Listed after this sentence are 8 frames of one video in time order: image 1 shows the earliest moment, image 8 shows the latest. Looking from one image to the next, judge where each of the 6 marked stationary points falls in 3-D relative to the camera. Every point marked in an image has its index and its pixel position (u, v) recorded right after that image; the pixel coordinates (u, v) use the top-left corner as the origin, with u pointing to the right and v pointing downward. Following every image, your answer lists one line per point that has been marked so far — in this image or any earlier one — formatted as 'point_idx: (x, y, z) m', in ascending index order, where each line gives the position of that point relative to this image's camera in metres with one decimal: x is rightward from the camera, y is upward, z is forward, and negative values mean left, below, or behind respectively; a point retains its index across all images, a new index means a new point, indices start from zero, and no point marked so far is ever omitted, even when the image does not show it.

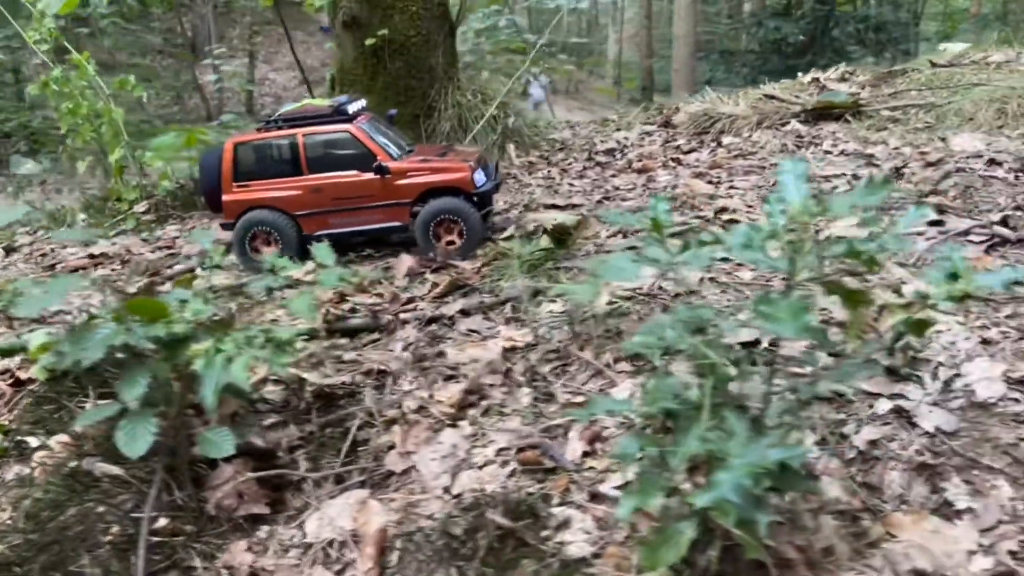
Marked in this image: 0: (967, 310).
0: (+2.1, -0.1, +3.6) m
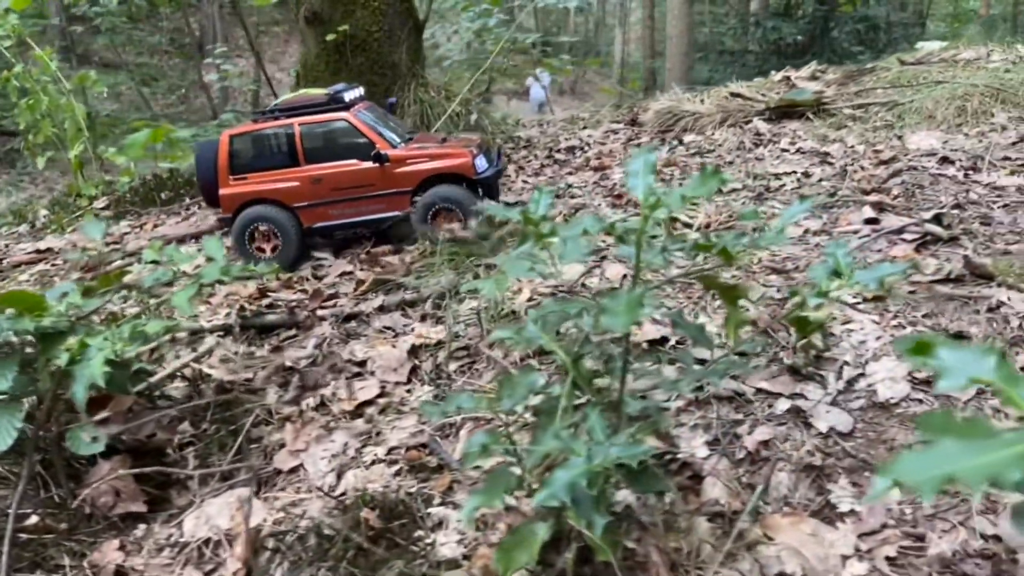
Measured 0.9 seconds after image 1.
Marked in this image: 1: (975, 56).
0: (+1.7, -0.1, +3.5) m
1: (+4.5, +2.2, +7.7) m
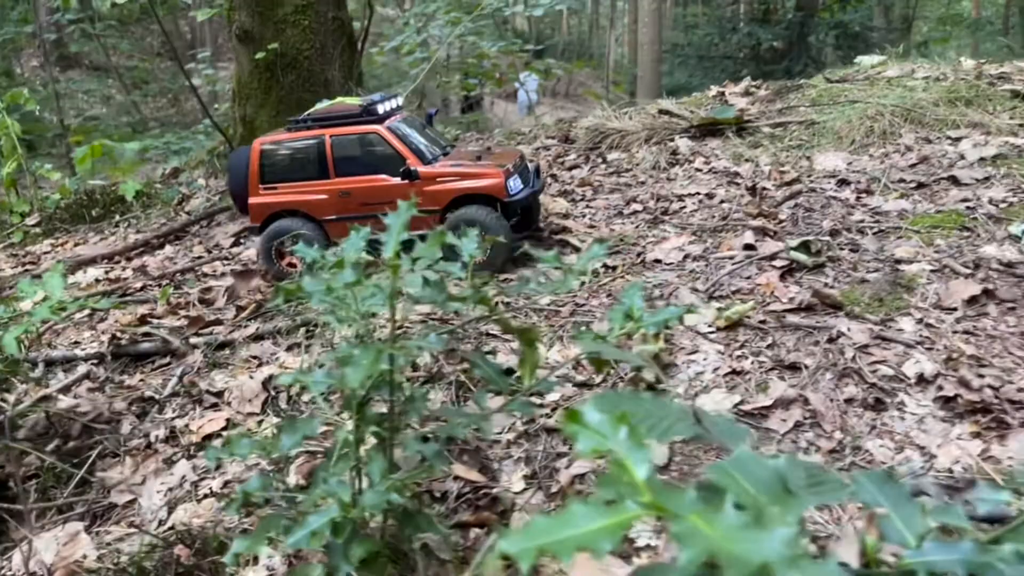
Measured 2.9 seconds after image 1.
0: (+1.0, -0.2, +3.6) m
1: (+3.8, +2.1, +7.8) m
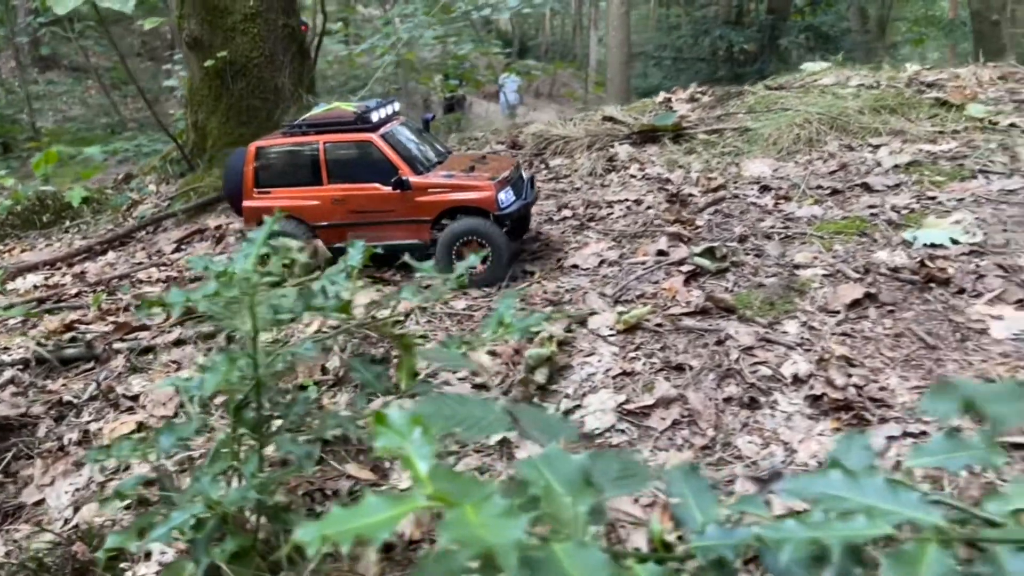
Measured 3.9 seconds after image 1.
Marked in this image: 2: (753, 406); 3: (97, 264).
0: (+0.6, -0.3, +3.8) m
1: (+3.3, +2.1, +8.0) m
2: (+1.0, -0.5, +3.3) m
3: (-3.1, +0.2, +6.0) m
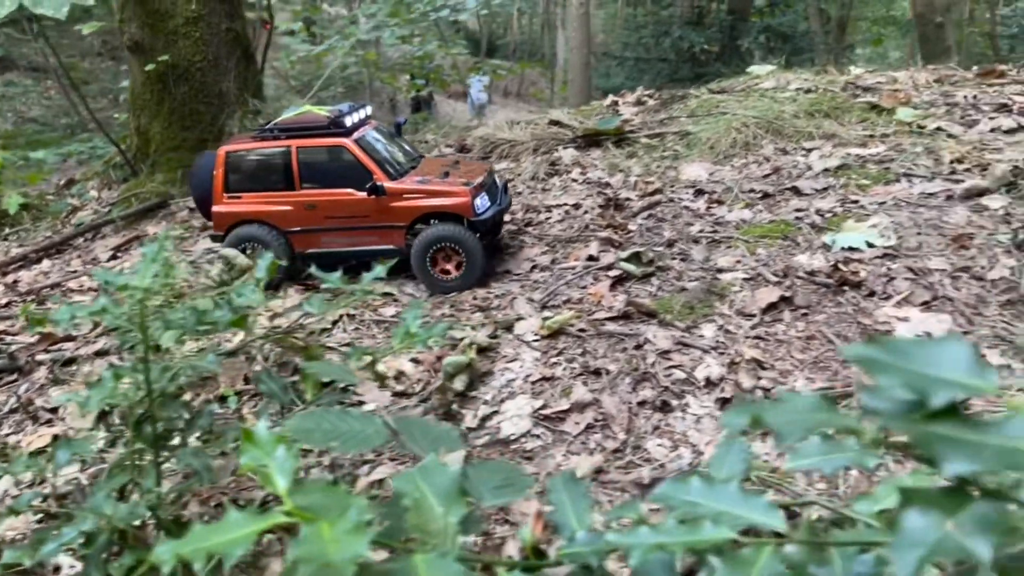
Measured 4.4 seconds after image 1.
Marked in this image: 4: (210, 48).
0: (+0.2, -0.3, +3.8) m
1: (+2.7, +2.1, +8.1) m
2: (+0.6, -0.5, +3.4) m
3: (-3.6, +0.1, +5.9) m
4: (-3.0, +2.4, +7.8) m
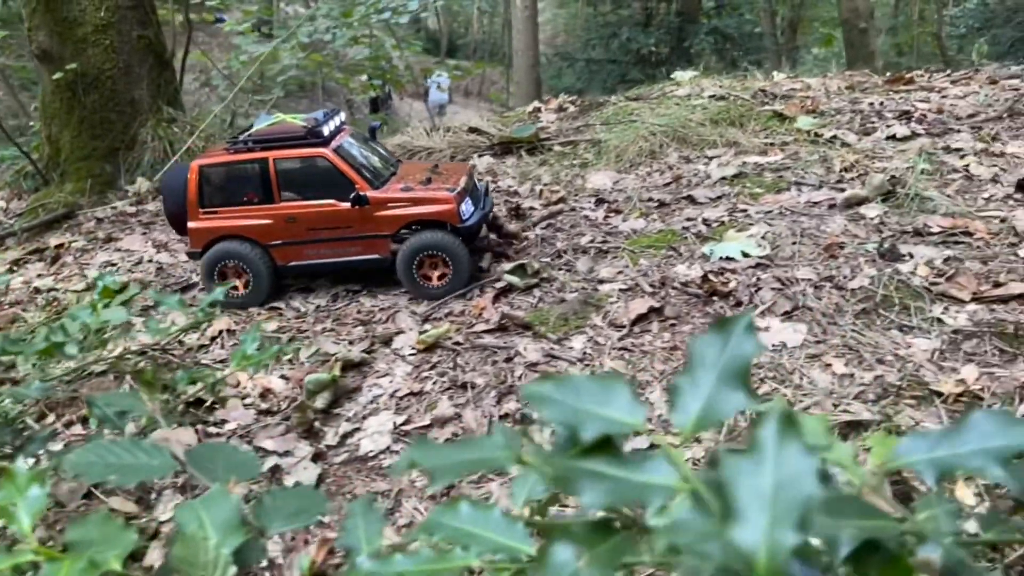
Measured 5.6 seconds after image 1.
0: (-0.4, -0.4, +3.9) m
1: (+1.9, +2.1, +8.3) m
2: (+0.1, -0.6, +3.4) m
3: (-4.3, 0.0, +5.8) m
4: (-3.8, +2.3, +7.7) m
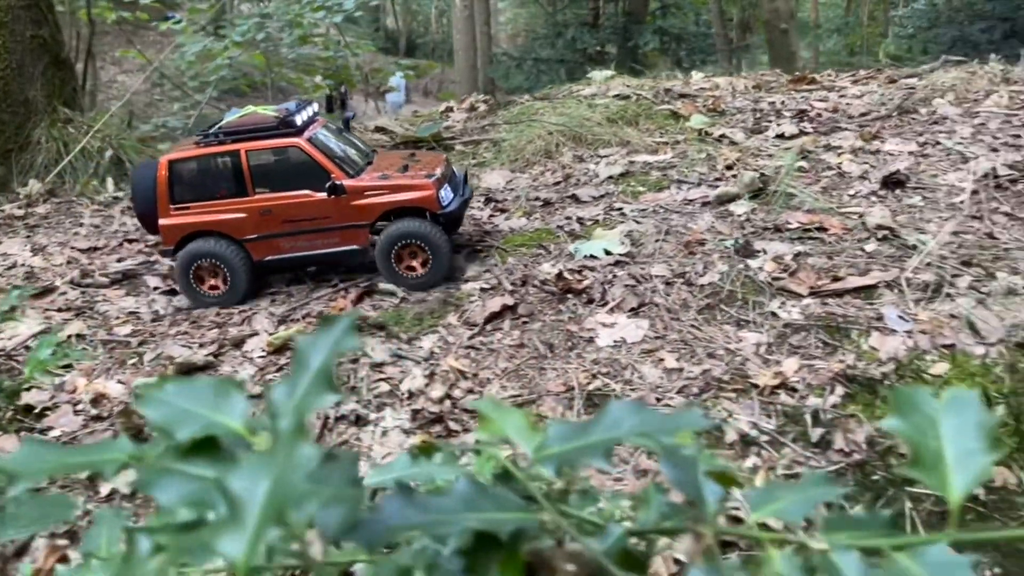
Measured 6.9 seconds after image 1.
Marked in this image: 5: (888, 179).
0: (-1.2, -0.4, +3.9) m
1: (+0.9, +2.1, +8.3) m
2: (-0.7, -0.6, +3.4) m
3: (-5.1, -0.1, +5.6) m
4: (-4.7, +2.2, +7.5) m
5: (+2.4, +0.7, +5.1) m
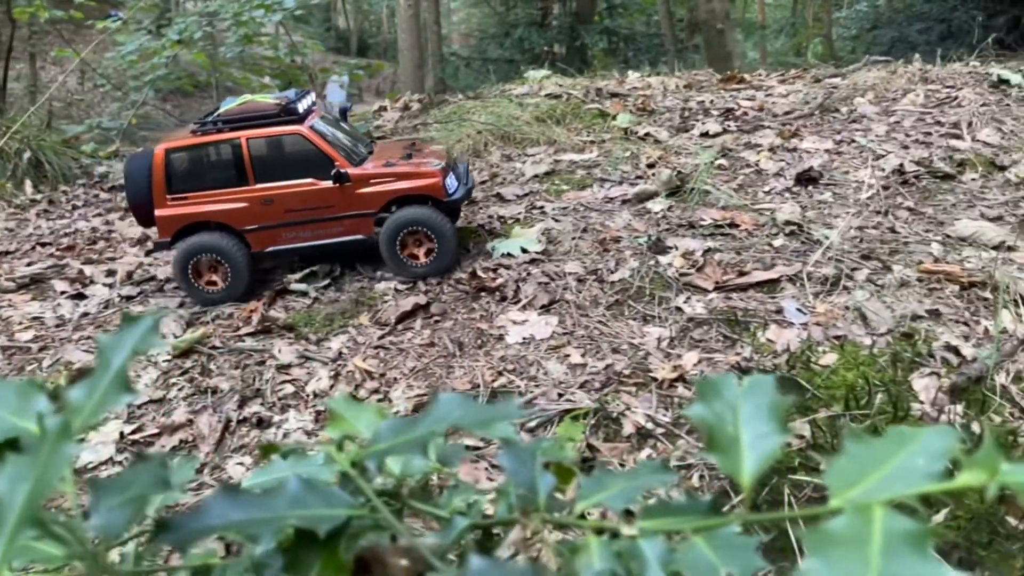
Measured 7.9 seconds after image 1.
0: (-1.6, -0.4, +3.8) m
1: (+0.2, +2.1, +8.4) m
2: (-1.1, -0.6, +3.4) m
3: (-5.6, -0.1, +5.3) m
4: (-5.4, +2.1, +7.2) m
5: (+1.9, +0.7, +5.3) m
